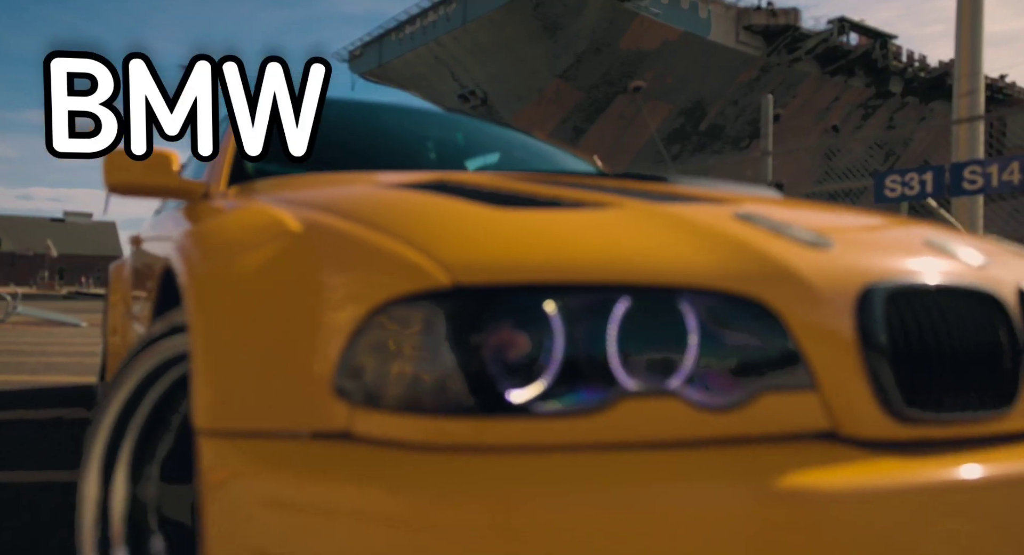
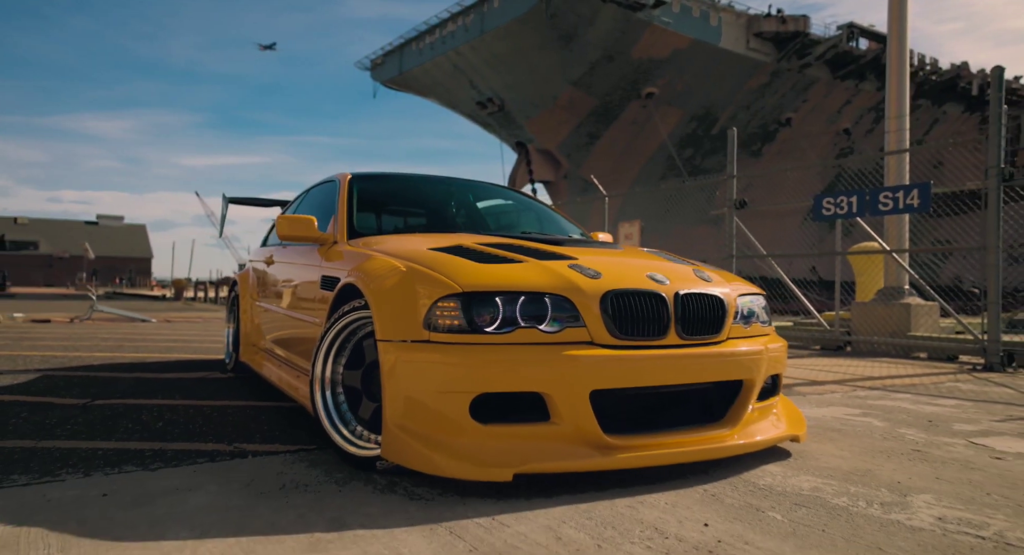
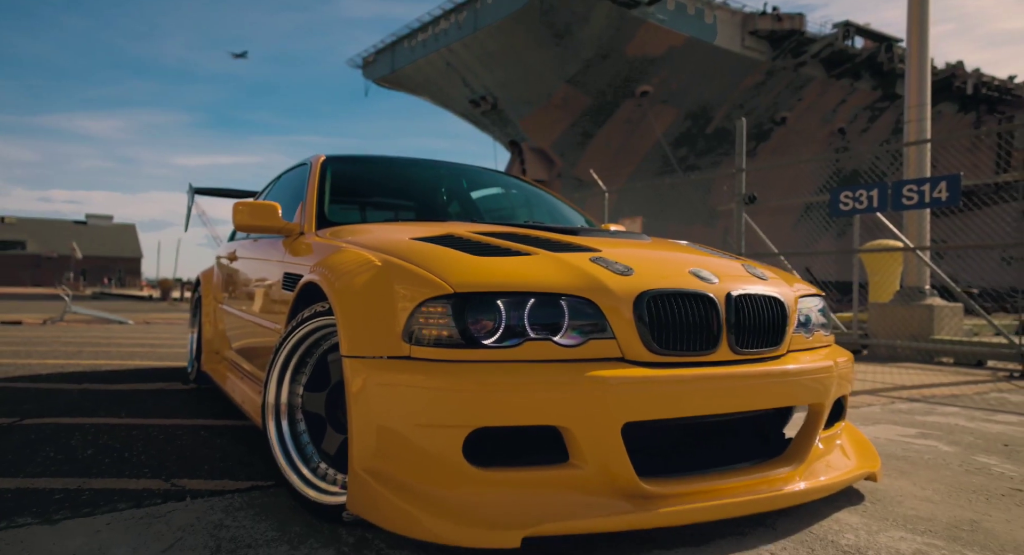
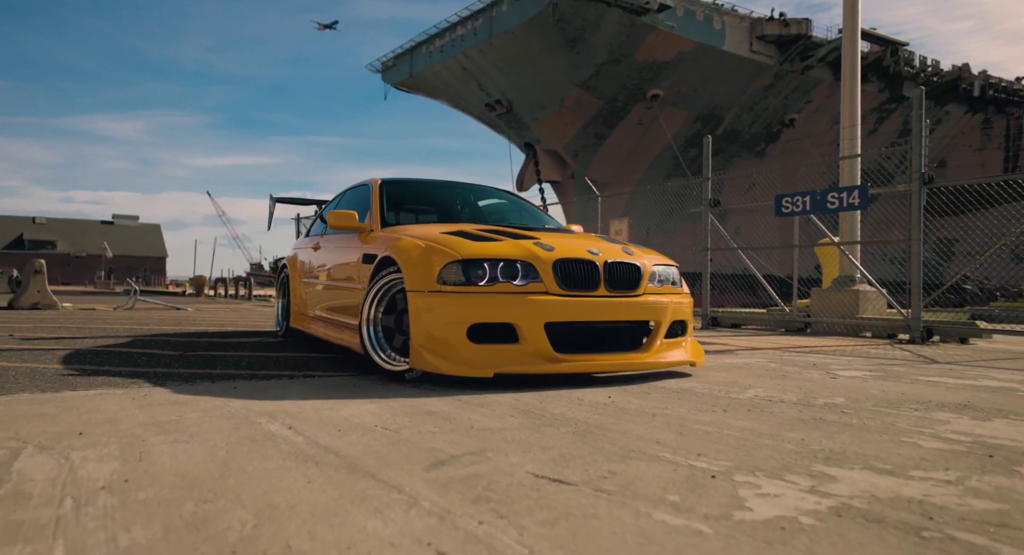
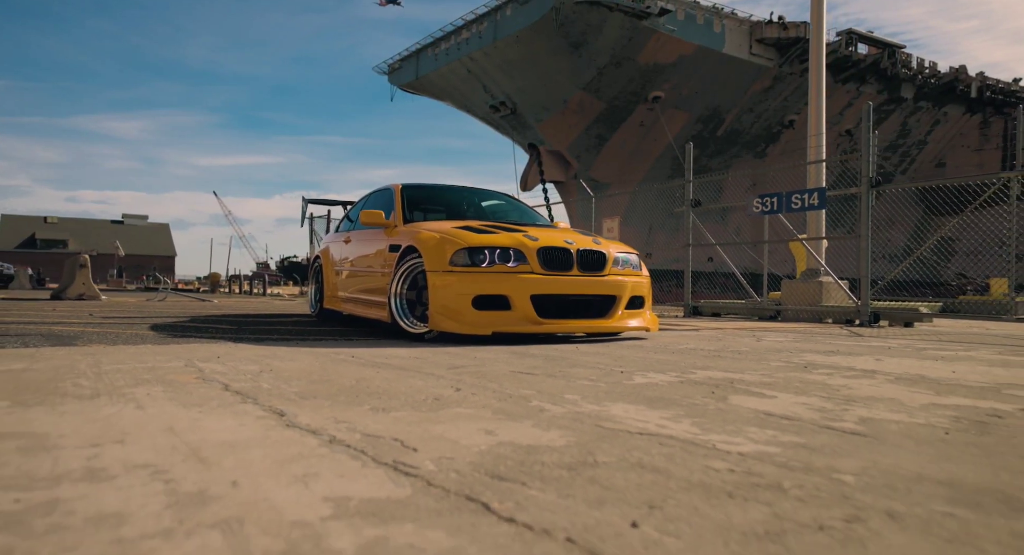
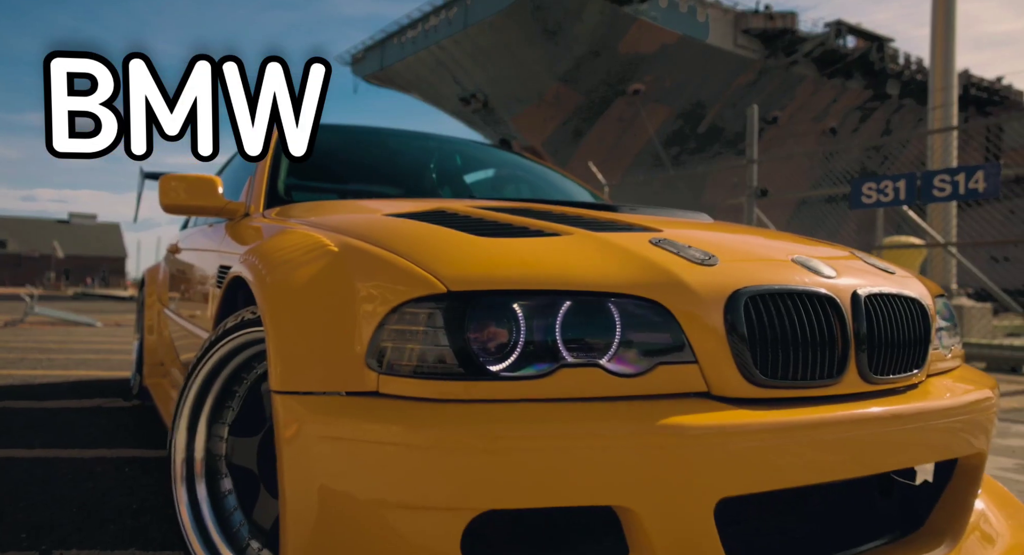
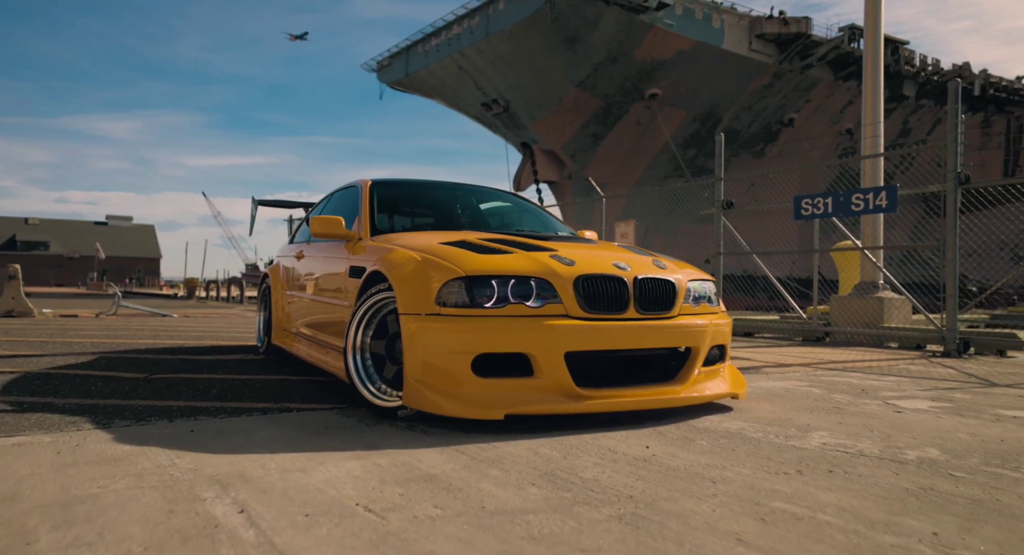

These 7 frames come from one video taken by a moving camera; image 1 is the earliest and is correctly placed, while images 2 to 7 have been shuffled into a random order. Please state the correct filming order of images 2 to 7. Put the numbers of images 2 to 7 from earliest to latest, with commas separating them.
6, 3, 2, 7, 4, 5
